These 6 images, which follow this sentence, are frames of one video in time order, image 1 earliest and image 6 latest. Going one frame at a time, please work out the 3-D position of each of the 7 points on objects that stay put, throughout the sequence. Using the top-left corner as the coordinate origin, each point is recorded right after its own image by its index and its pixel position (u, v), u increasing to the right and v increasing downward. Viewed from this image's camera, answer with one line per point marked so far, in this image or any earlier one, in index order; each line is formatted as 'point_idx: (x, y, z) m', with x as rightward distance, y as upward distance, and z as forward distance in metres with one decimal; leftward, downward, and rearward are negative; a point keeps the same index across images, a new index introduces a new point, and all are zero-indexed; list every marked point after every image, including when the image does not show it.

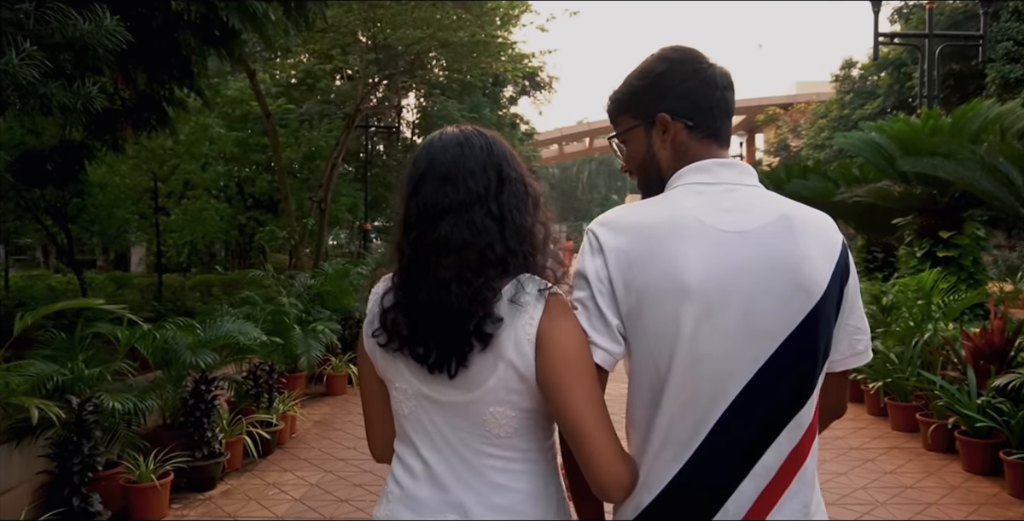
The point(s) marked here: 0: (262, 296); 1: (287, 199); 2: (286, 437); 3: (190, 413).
0: (-2.7, -0.4, +9.8) m
1: (-3.6, +1.0, +14.7) m
2: (-1.8, -1.4, +7.4) m
3: (-2.2, -1.0, +6.1) m
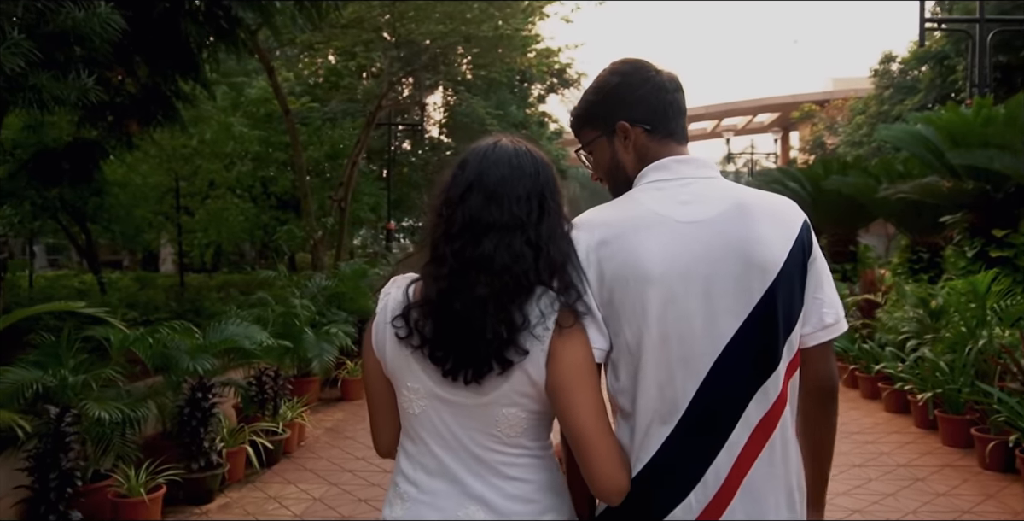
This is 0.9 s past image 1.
0: (-2.4, -0.4, +9.4) m
1: (-3.2, +1.0, +14.4) m
2: (-1.7, -1.4, +7.0) m
3: (-2.0, -1.0, +5.7) m
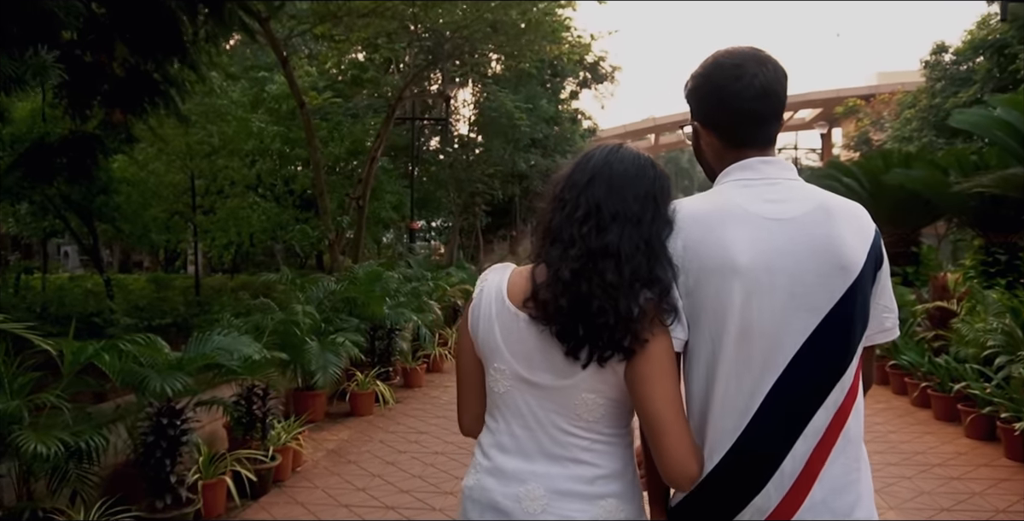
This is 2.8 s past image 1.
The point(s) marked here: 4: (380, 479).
0: (-2.2, -0.4, +8.6) m
1: (-2.8, +1.0, +13.6) m
2: (-1.5, -1.4, +6.2) m
3: (-1.9, -1.0, +4.9) m
4: (-0.9, -1.5, +6.2) m
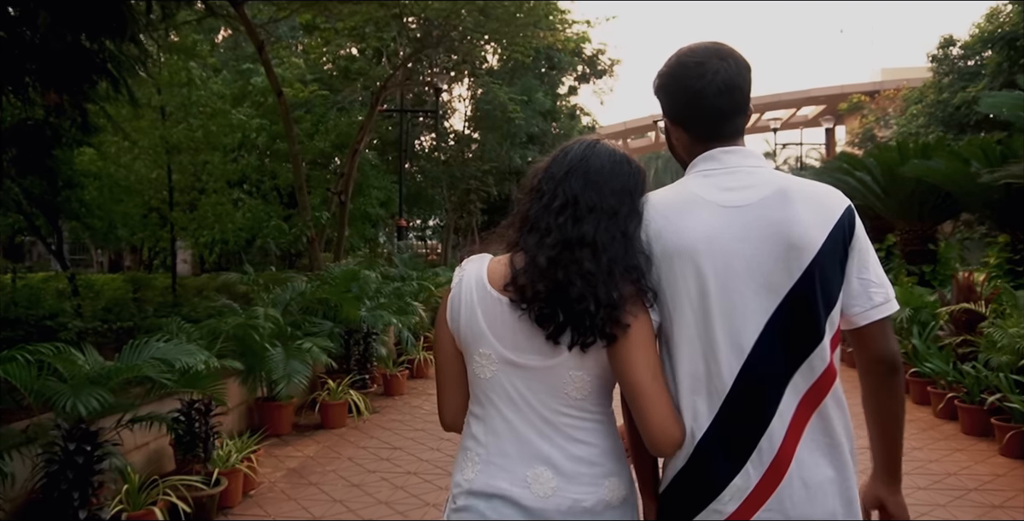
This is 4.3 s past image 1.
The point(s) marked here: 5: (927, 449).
0: (-2.3, -0.4, +7.9) m
1: (-2.9, +1.0, +12.9) m
2: (-1.7, -1.4, +5.5) m
3: (-2.1, -1.0, +4.2) m
4: (-1.0, -1.5, +5.5) m
5: (+2.9, -1.3, +6.3) m
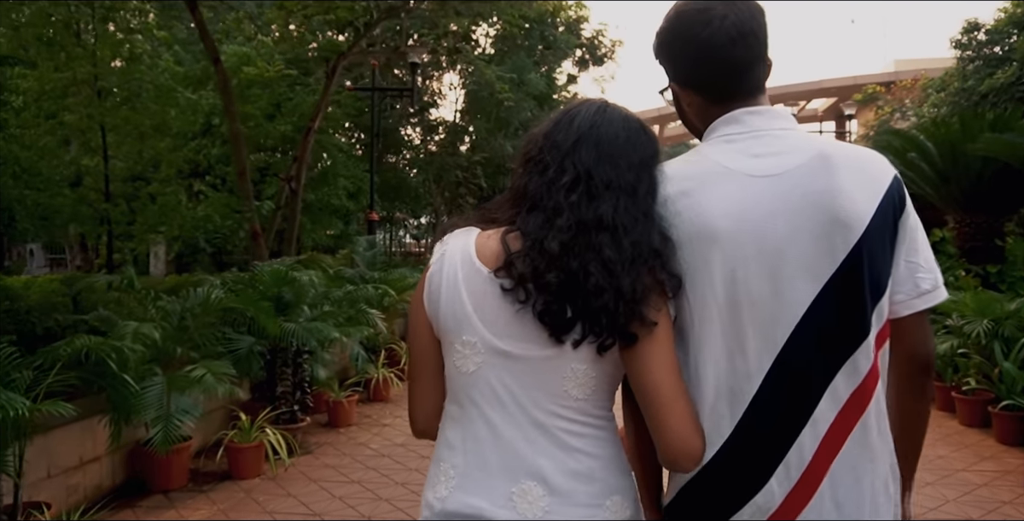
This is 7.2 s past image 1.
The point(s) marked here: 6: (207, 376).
0: (-2.5, -0.4, +6.1) m
1: (-3.1, +1.0, +11.1) m
2: (-1.9, -1.4, +3.6) m
3: (-2.3, -1.0, +2.4) m
4: (-1.3, -1.5, +3.7) m
5: (+2.7, -1.3, +4.5) m
6: (-1.8, -0.7, +5.4) m
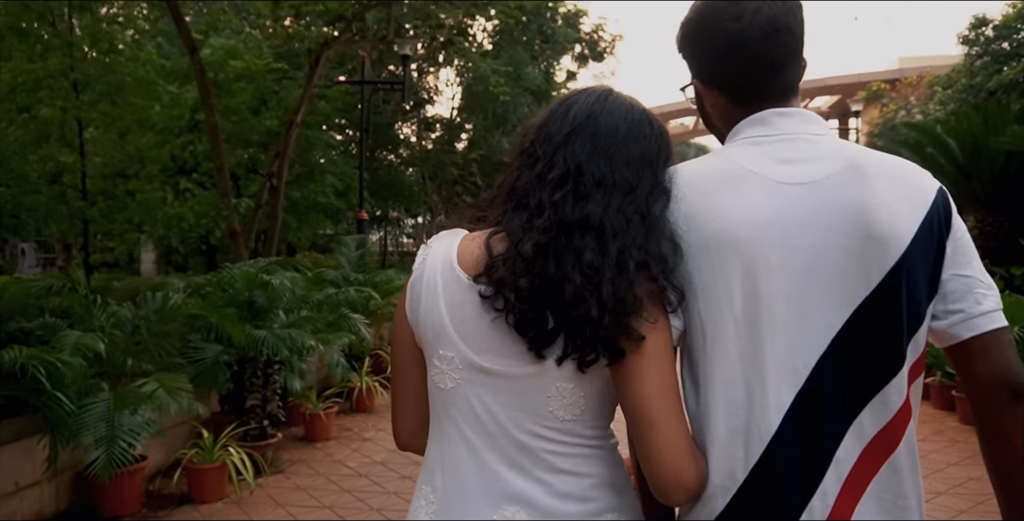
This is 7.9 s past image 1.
0: (-2.6, -0.4, +5.5) m
1: (-3.2, +1.0, +10.5) m
2: (-2.0, -1.4, +3.1) m
3: (-2.4, -1.0, +1.9) m
4: (-1.3, -1.5, +3.1) m
5: (+2.6, -1.3, +4.0) m
6: (-1.9, -0.7, +4.8) m
